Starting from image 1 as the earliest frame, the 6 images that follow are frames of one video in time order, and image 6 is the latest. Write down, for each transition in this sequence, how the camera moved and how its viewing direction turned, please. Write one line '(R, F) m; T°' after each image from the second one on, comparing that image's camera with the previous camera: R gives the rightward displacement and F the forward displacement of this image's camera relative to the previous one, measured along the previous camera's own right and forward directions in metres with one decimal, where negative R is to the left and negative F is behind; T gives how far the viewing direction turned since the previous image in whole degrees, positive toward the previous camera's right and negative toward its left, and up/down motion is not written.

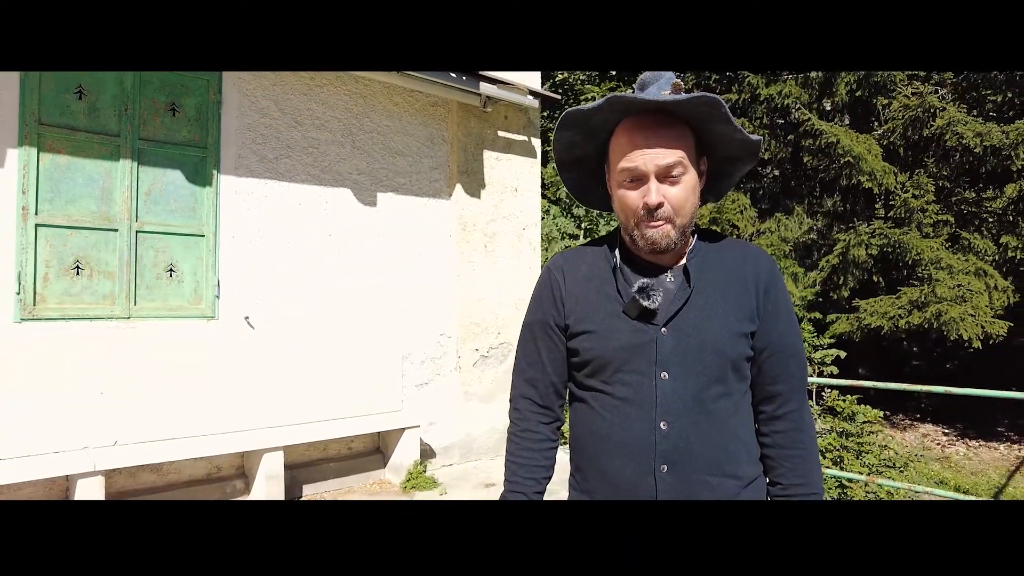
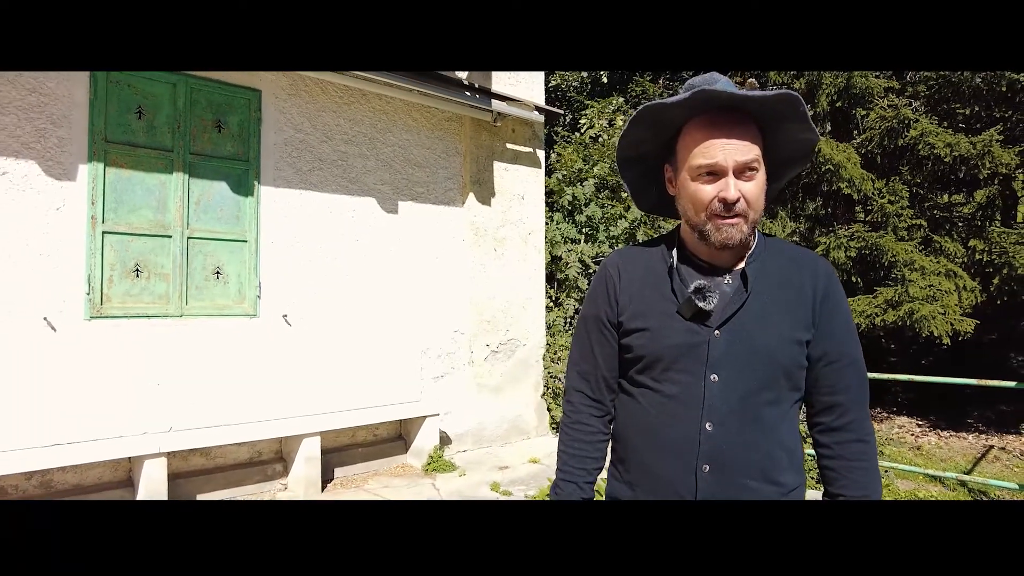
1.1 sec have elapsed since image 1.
(-0.2, -0.4) m; +1°
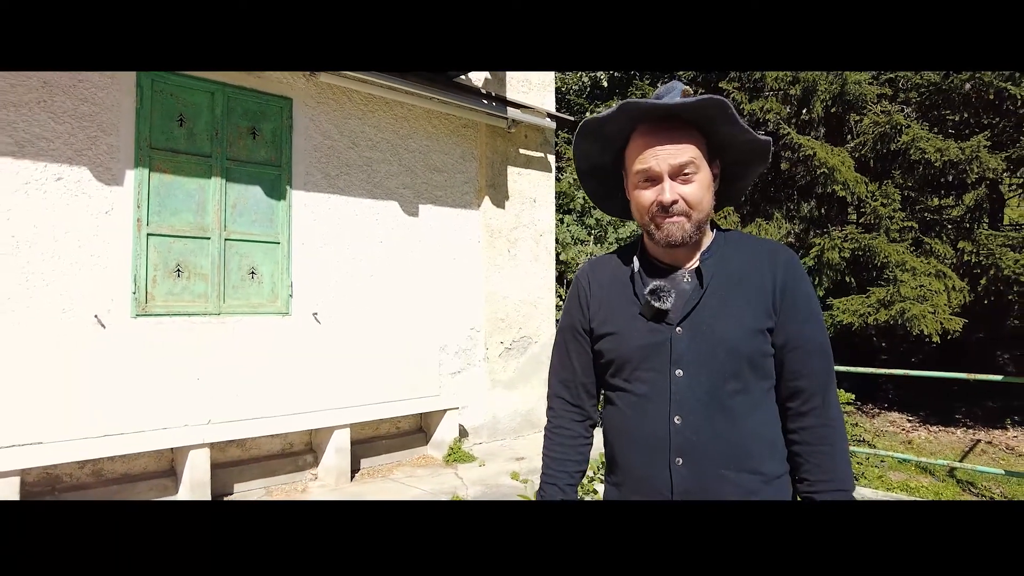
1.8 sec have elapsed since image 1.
(-0.2, -0.2) m; +1°
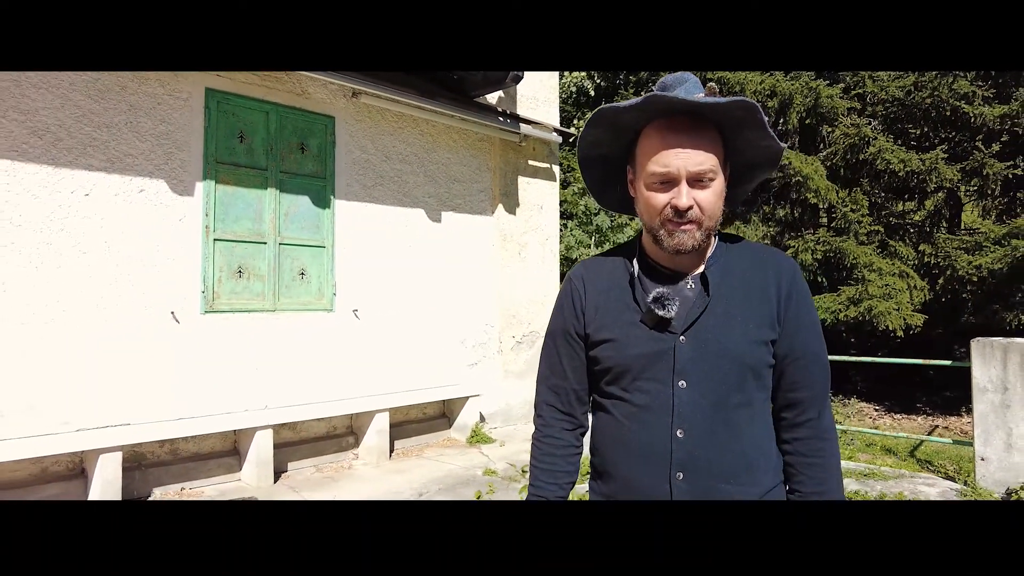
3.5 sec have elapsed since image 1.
(-0.3, -0.5) m; +2°
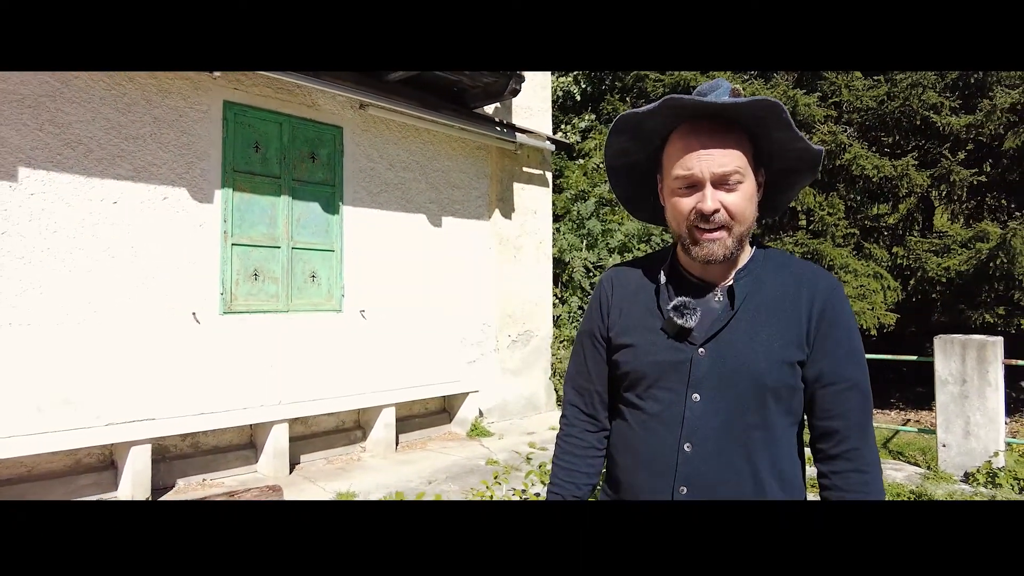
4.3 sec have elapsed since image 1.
(-0.1, -0.3) m; +2°
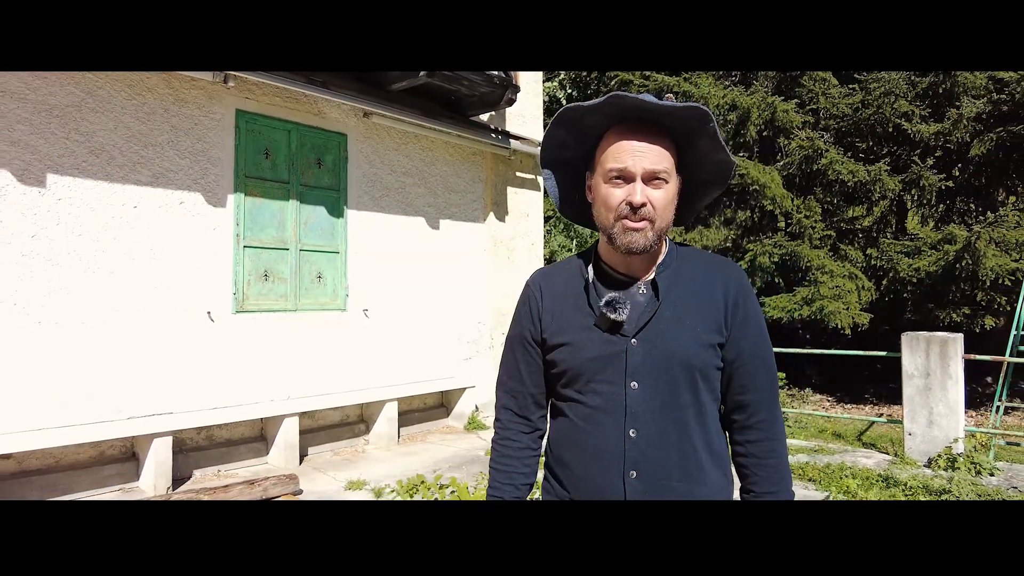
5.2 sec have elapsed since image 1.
(-0.1, -0.3) m; +2°
